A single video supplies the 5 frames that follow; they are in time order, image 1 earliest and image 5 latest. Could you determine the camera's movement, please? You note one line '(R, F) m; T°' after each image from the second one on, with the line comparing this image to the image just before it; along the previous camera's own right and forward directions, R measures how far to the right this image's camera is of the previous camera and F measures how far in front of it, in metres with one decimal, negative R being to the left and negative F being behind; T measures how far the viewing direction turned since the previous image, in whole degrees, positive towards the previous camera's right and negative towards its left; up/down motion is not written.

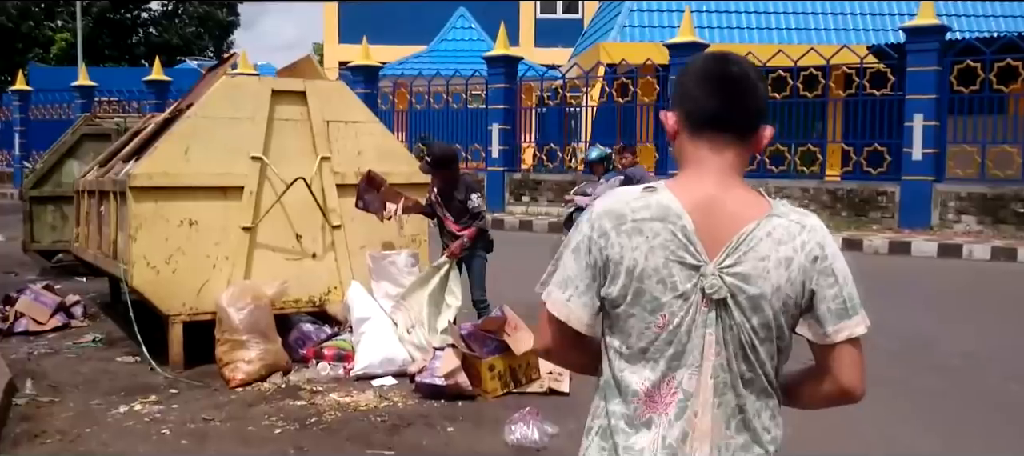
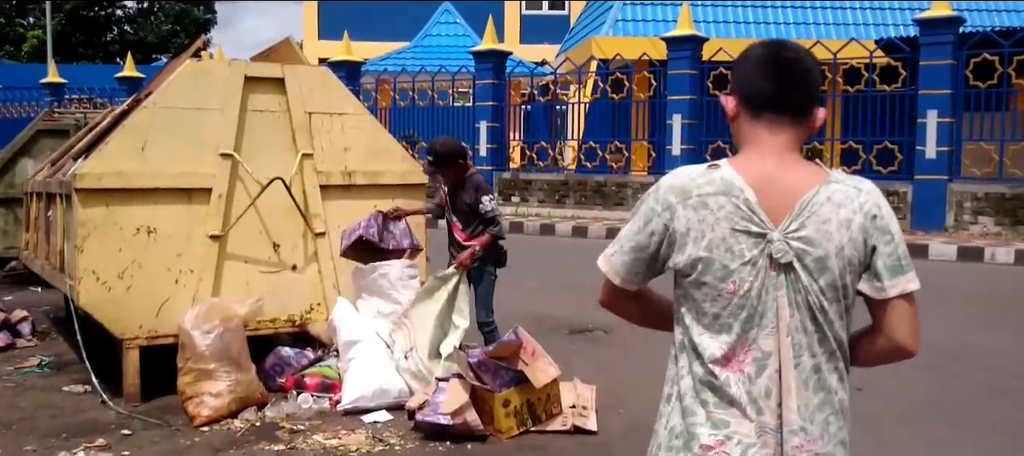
(-0.1, +0.7) m; +1°
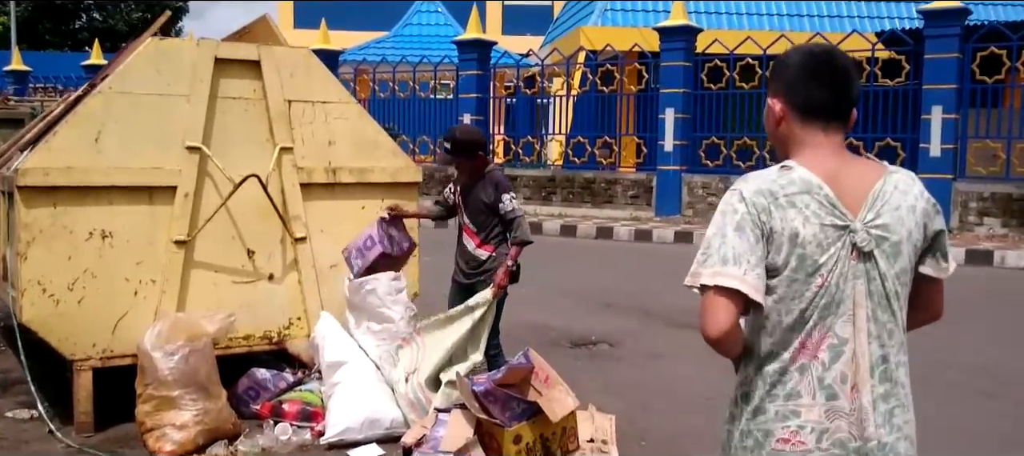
(-0.1, +0.5) m; +1°
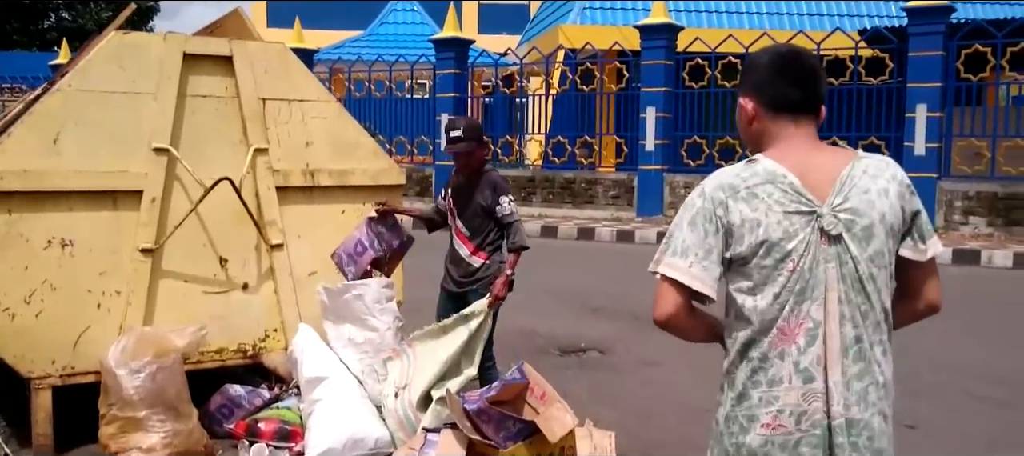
(-0.1, +0.2) m; +1°
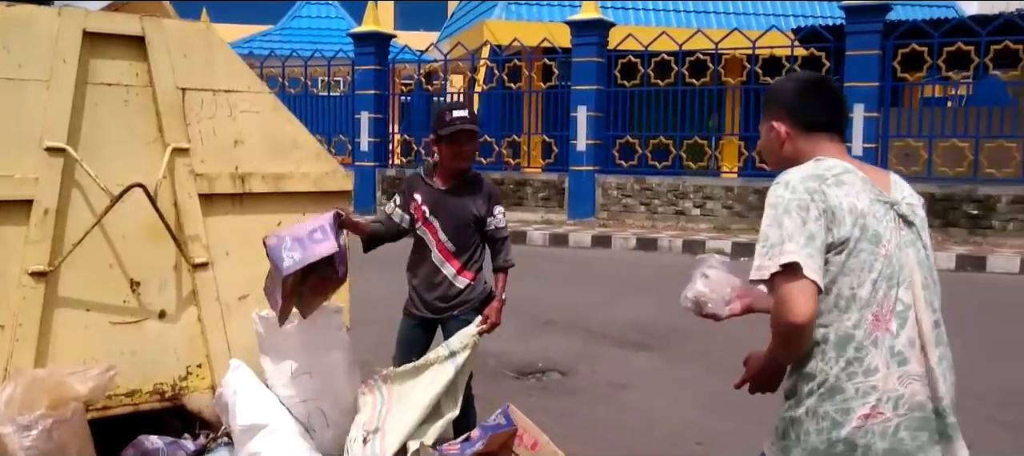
(-0.2, +0.6) m; +5°
